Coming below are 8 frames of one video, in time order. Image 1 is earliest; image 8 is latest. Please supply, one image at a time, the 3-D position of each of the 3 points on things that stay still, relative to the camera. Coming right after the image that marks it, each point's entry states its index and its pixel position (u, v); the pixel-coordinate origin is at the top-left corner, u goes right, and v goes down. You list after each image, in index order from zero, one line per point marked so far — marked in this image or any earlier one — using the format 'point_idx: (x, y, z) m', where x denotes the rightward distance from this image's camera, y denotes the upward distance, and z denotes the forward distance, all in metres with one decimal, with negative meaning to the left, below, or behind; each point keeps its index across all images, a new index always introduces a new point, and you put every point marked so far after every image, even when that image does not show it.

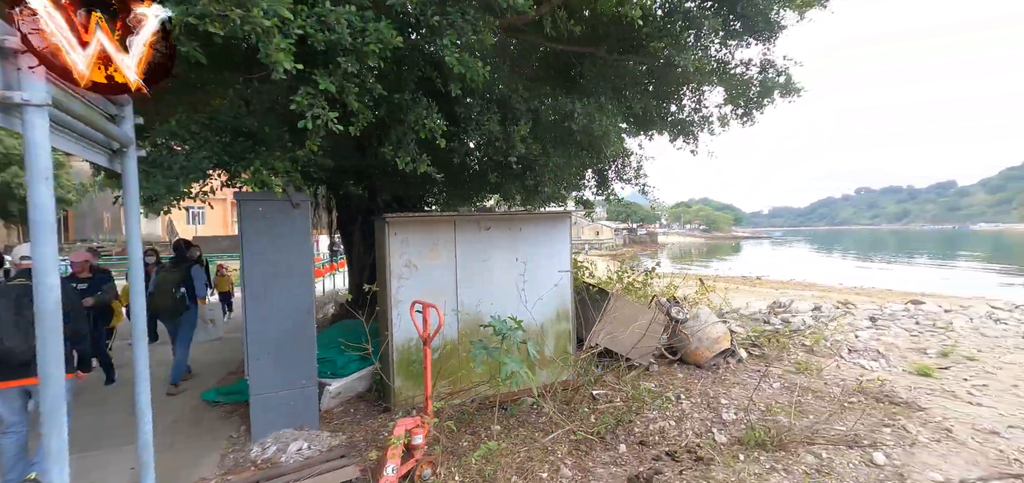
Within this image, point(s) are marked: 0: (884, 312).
0: (+6.9, -1.3, +8.1) m
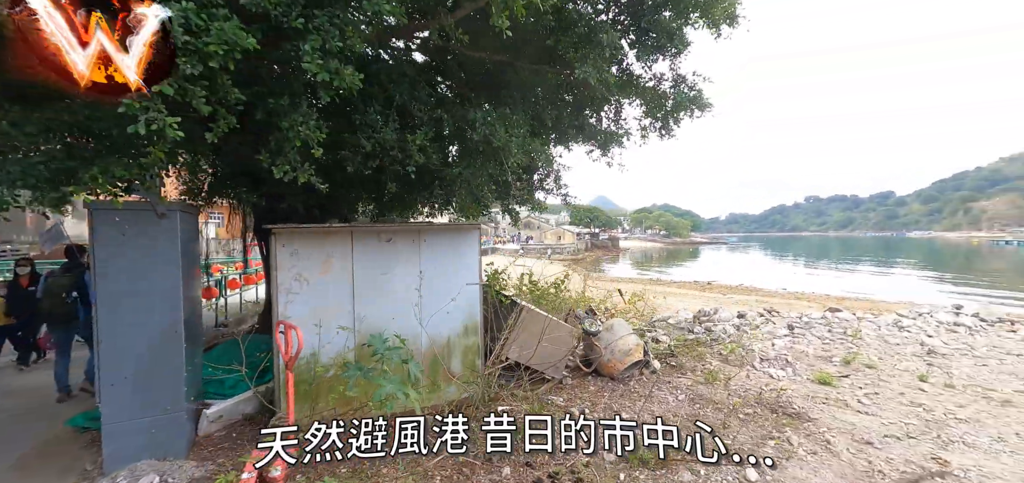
0: (+5.6, -1.5, +8.4) m
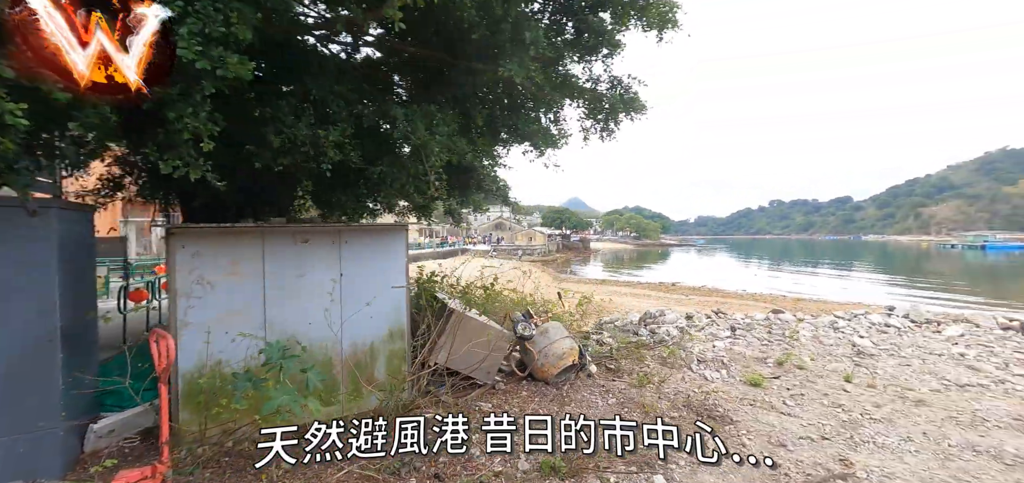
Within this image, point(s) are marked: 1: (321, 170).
0: (+4.6, -1.6, +8.5) m
1: (-1.8, +0.7, +4.2) m
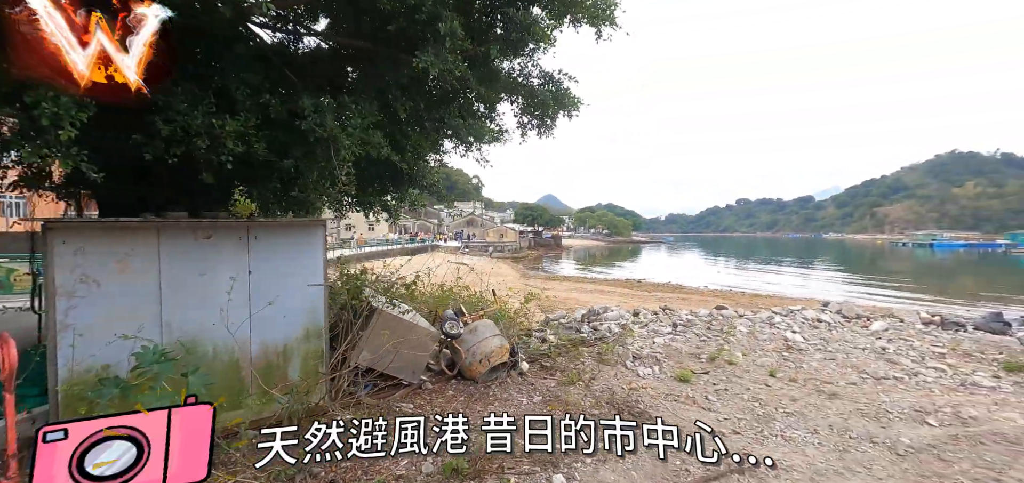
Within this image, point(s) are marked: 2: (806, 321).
0: (+3.5, -1.5, +8.7) m
1: (-2.6, +0.7, +4.0) m
2: (+5.4, -1.5, +8.0) m
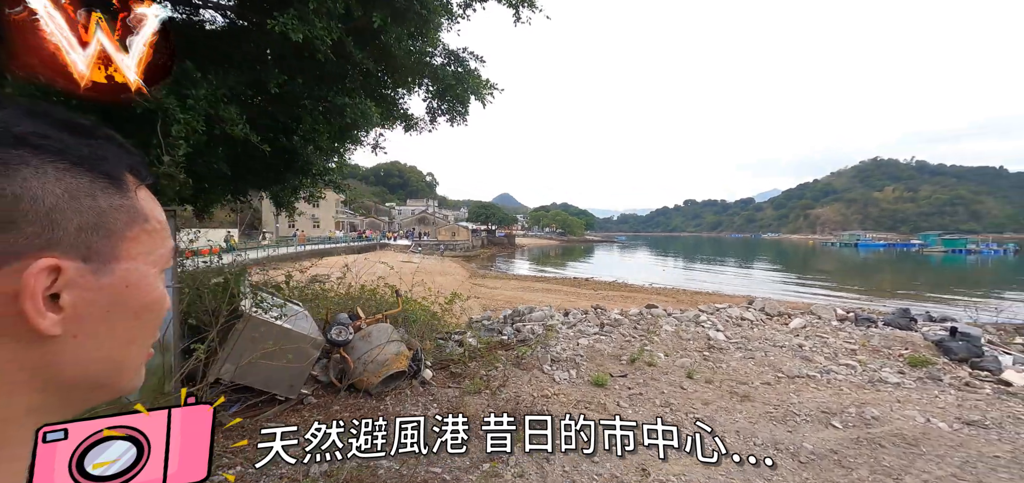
0: (+2.1, -1.5, +8.5) m
1: (-3.6, +0.8, +3.2) m
2: (+4.0, -1.4, +8.0) m
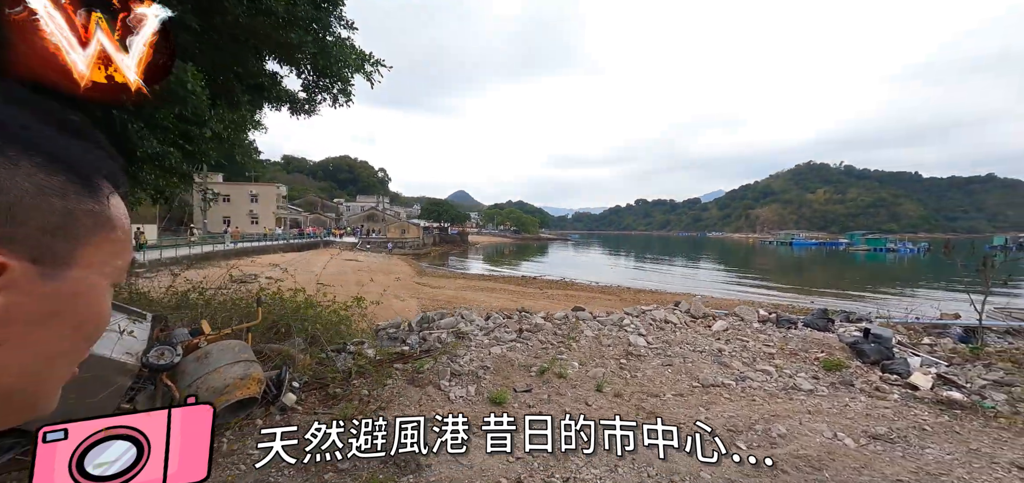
0: (+0.5, -1.5, +7.9) m
1: (-4.6, +0.8, +2.1) m
2: (+2.5, -1.4, +7.7) m
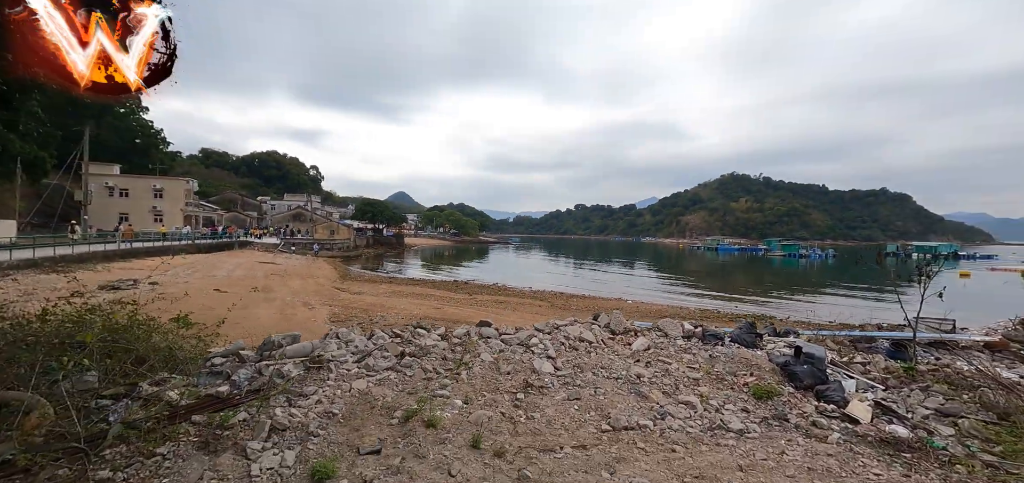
0: (-1.2, -1.5, +6.5) m
1: (-5.5, +0.9, +0.1) m
2: (+0.8, -1.5, +6.5) m
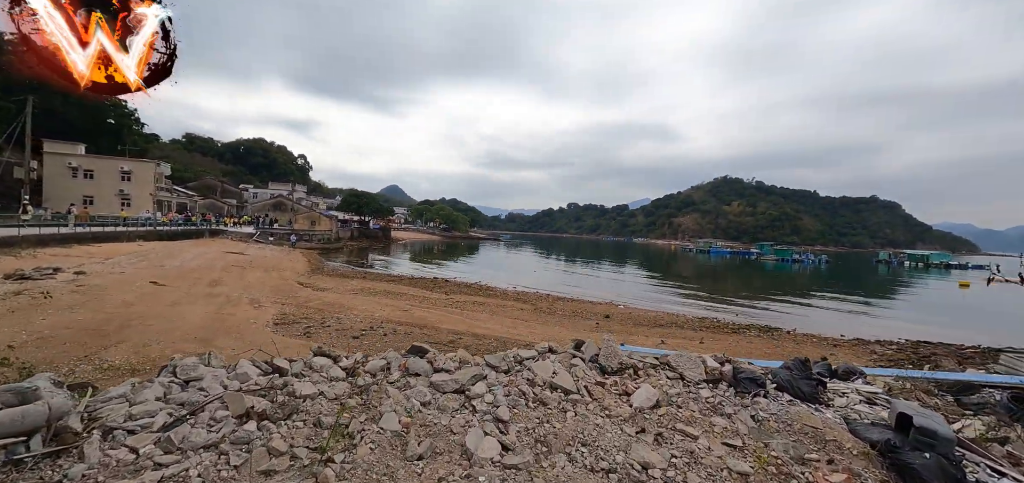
0: (-1.8, -1.4, +4.1) m
1: (-6.0, +1.1, -2.4) m
2: (+0.2, -1.4, +4.1) m
